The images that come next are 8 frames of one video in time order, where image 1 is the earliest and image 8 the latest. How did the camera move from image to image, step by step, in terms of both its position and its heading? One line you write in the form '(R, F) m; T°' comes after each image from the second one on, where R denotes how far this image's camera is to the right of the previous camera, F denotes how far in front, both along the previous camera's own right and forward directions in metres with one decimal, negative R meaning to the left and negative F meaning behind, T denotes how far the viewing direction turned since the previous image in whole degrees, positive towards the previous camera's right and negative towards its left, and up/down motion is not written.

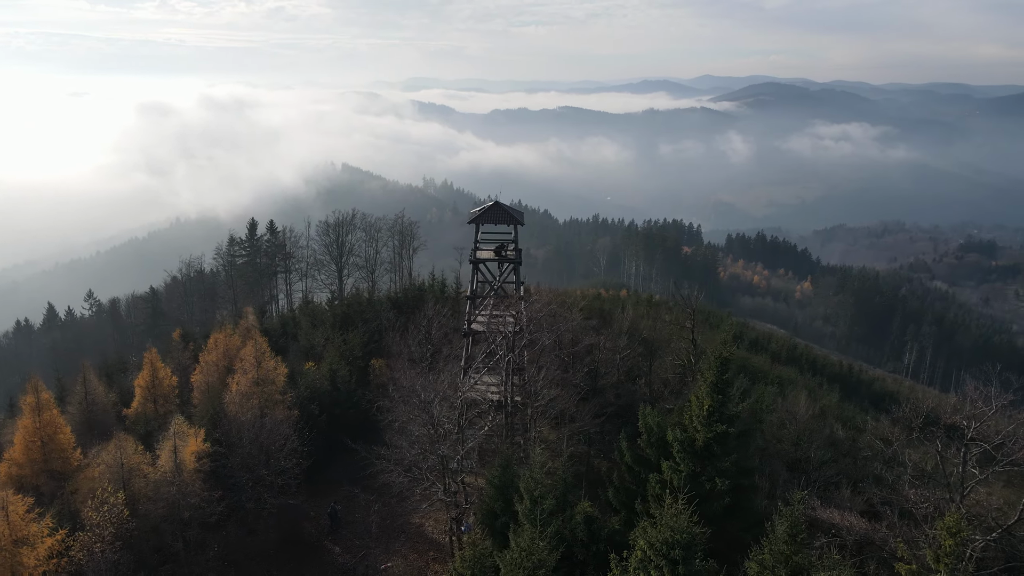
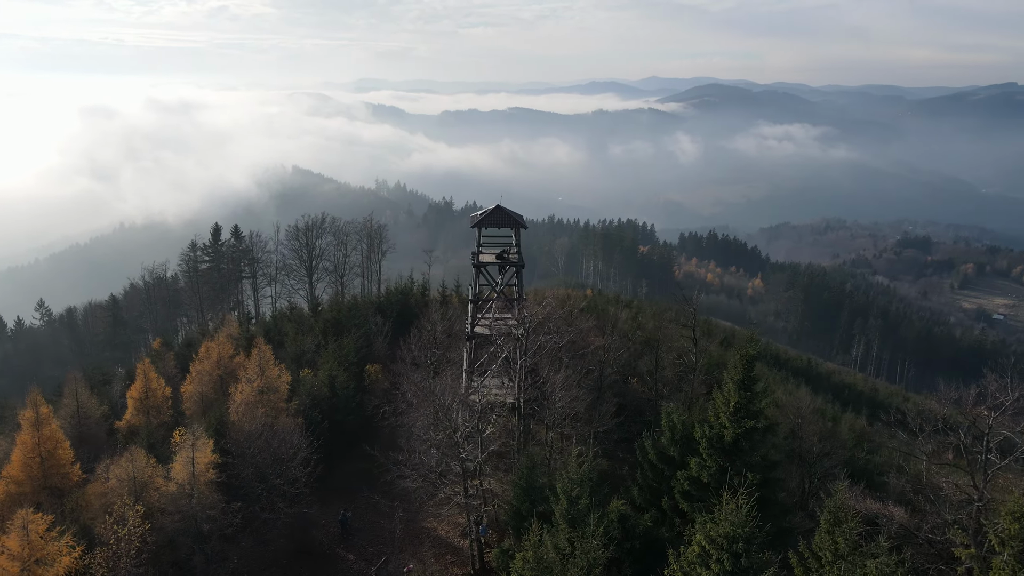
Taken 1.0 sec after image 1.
(-1.6, -0.1) m; +4°
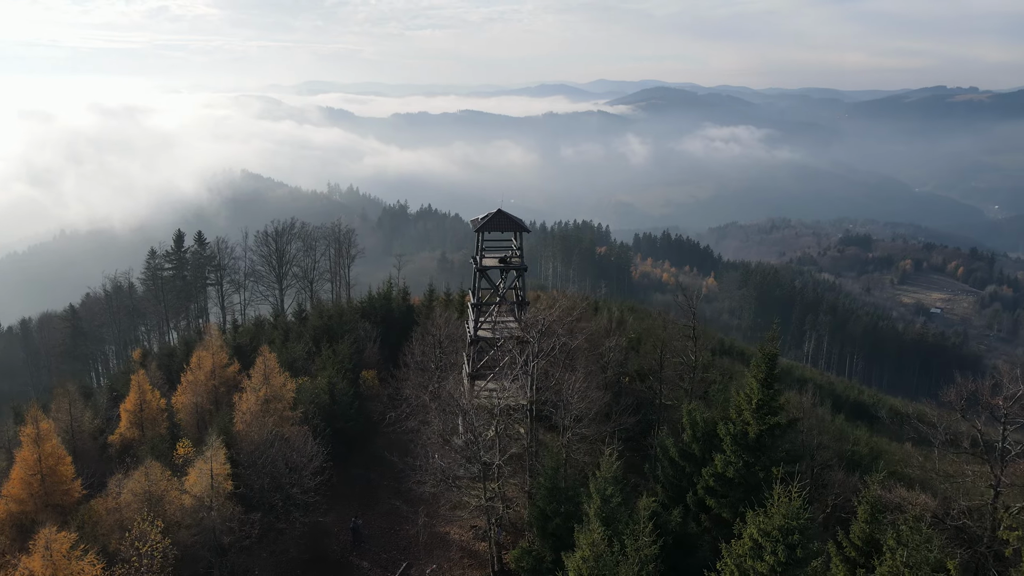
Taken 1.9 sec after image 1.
(-1.6, -0.1) m; +4°
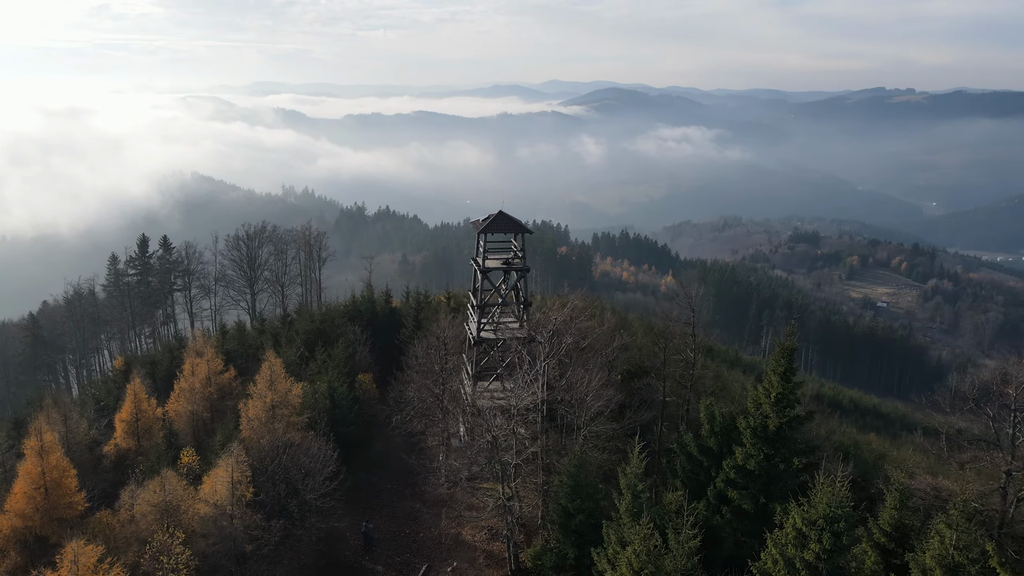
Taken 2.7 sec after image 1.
(-1.5, -0.1) m; +3°
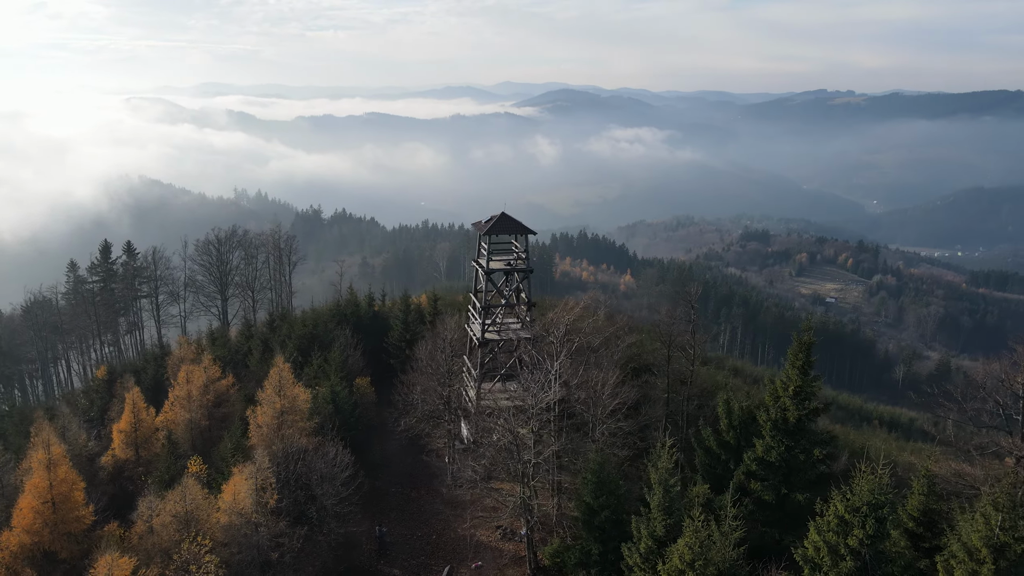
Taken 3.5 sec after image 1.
(-1.6, -0.1) m; +3°
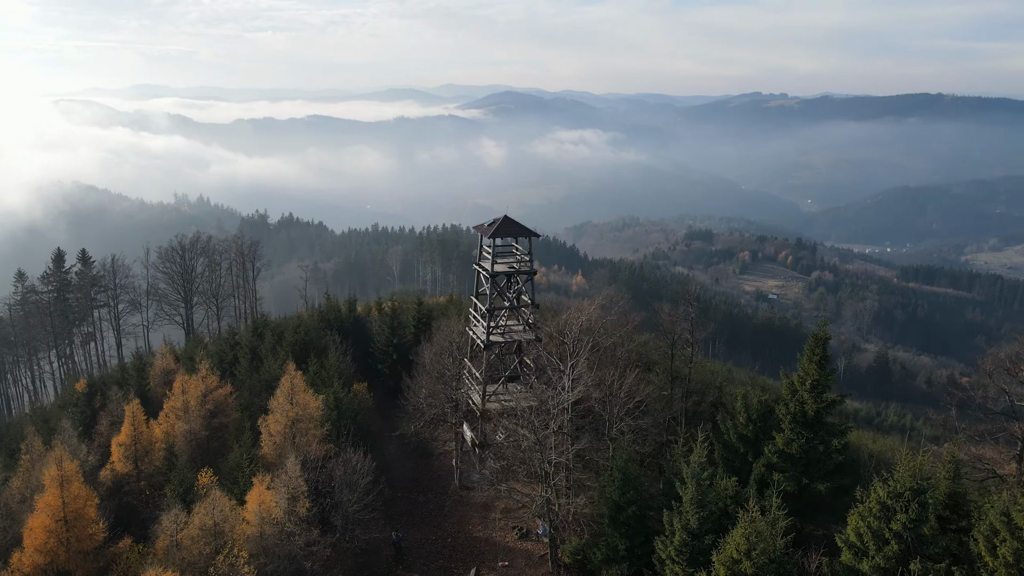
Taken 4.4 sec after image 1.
(-1.9, -0.1) m; +4°
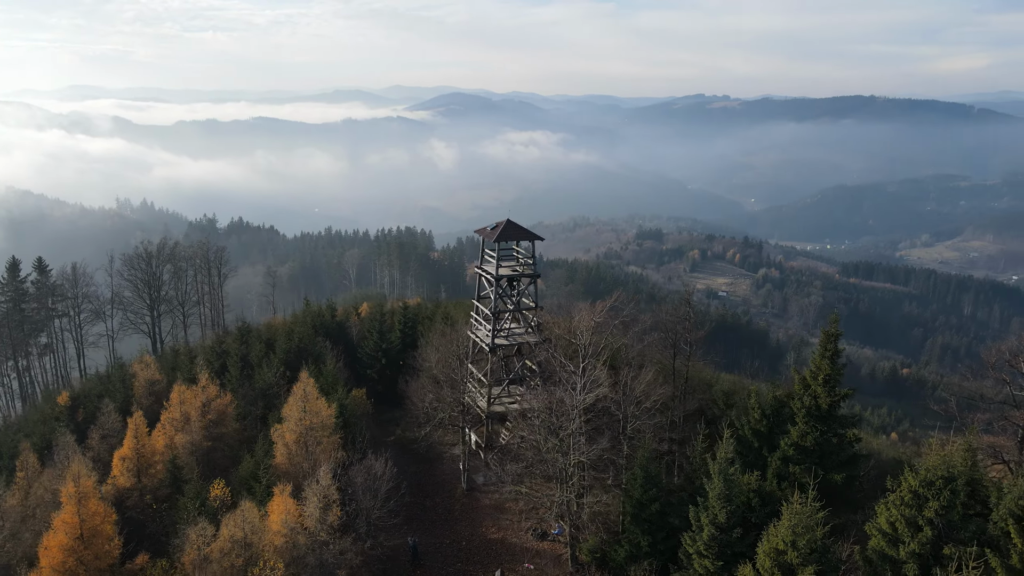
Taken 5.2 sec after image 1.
(-1.8, -0.1) m; +4°
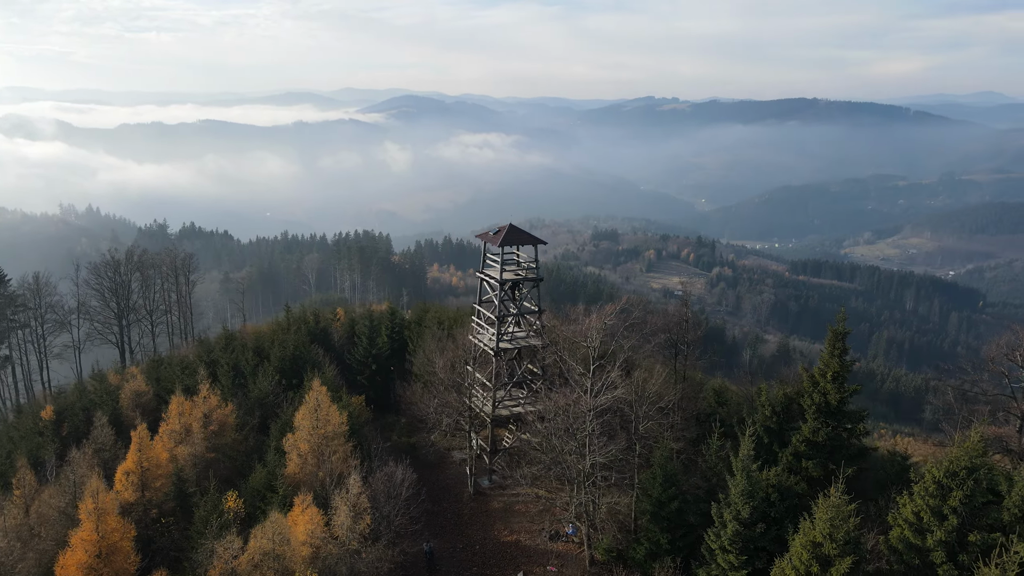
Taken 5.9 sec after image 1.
(-1.6, -0.1) m; +3°
